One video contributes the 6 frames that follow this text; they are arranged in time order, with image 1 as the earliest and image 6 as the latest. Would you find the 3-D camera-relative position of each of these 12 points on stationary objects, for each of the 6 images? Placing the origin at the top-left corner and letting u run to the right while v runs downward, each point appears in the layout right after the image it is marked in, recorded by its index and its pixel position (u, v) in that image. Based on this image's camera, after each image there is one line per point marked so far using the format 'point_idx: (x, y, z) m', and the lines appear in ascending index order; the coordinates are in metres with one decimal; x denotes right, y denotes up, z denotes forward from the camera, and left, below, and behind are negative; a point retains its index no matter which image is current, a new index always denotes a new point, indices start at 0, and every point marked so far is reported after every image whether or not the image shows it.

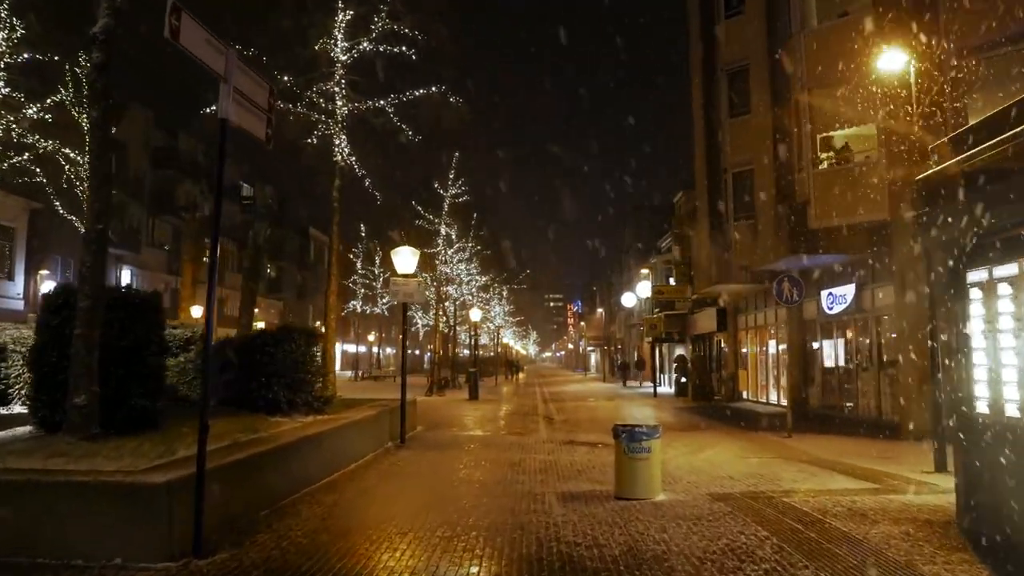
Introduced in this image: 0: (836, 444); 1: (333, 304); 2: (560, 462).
0: (+5.9, -2.9, +14.8) m
1: (-4.1, -0.3, +18.5) m
2: (+0.8, -2.8, +12.8) m
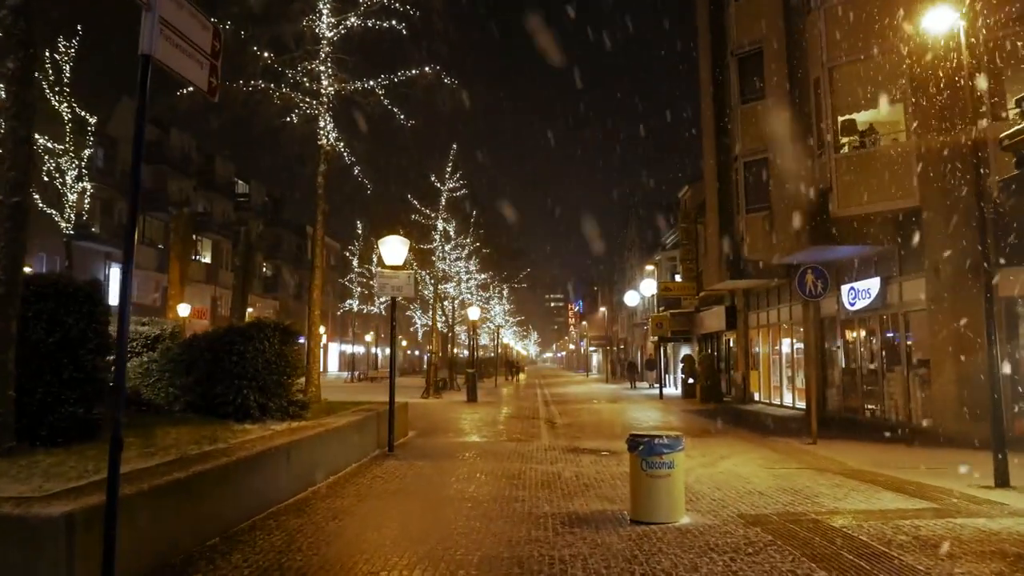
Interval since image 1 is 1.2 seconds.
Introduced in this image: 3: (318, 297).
0: (+5.9, -2.7, +13.4) m
1: (-4.1, -0.2, +17.1) m
2: (+0.8, -2.6, +11.4) m
3: (-4.1, -0.2, +17.1) m
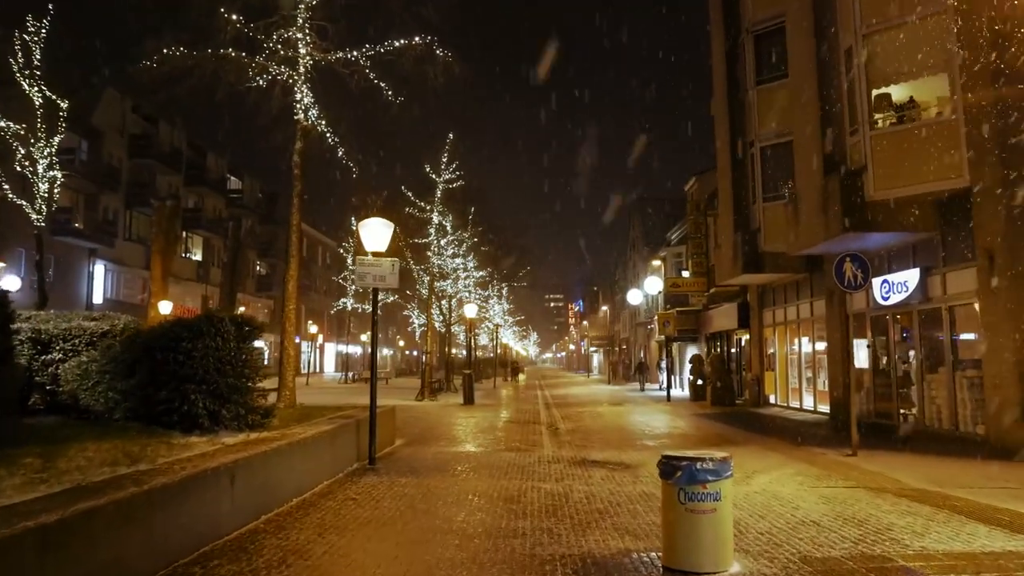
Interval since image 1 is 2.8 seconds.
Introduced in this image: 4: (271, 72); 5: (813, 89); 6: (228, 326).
0: (+5.9, -2.6, +11.6) m
1: (-4.1, 0.0, +15.3) m
2: (+0.8, -2.5, +9.6) m
3: (-4.1, 0.0, +15.3) m
4: (-4.8, +4.3, +16.4) m
5: (+6.8, +4.5, +18.4) m
6: (-3.6, -0.5, +10.1) m
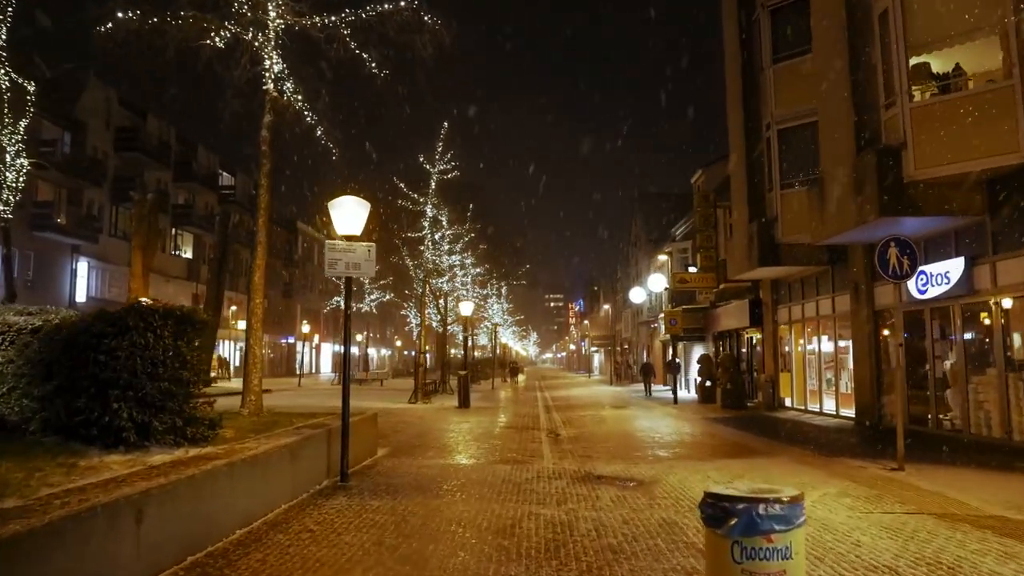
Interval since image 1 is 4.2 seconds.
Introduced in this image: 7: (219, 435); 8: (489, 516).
0: (+5.8, -2.4, +9.9) m
1: (-4.2, +0.1, +13.5) m
2: (+0.7, -2.3, +7.9) m
3: (-4.2, +0.1, +13.5) m
4: (-4.9, +4.5, +14.6) m
5: (+6.8, +4.7, +16.7) m
6: (-3.6, -0.3, +8.4) m
7: (-3.4, -1.7, +9.4) m
8: (-0.3, -2.4, +8.5) m
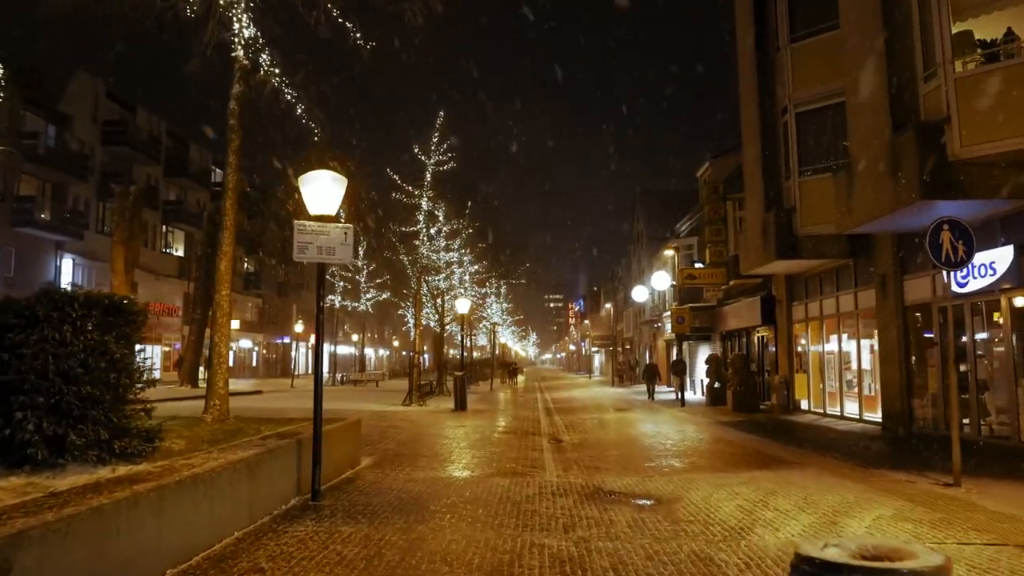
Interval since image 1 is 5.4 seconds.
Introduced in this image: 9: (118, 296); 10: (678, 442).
0: (+5.8, -2.3, +8.4) m
1: (-4.2, +0.2, +12.1) m
2: (+0.7, -2.2, +6.4) m
3: (-4.2, +0.3, +12.0) m
4: (-4.9, +4.6, +13.2) m
5: (+6.7, +4.8, +15.2) m
6: (-3.6, -0.2, +6.9) m
7: (-3.4, -1.6, +7.9) m
8: (-0.3, -2.2, +7.0) m
9: (-3.5, -0.1, +7.3) m
10: (+3.7, -3.4, +17.7) m
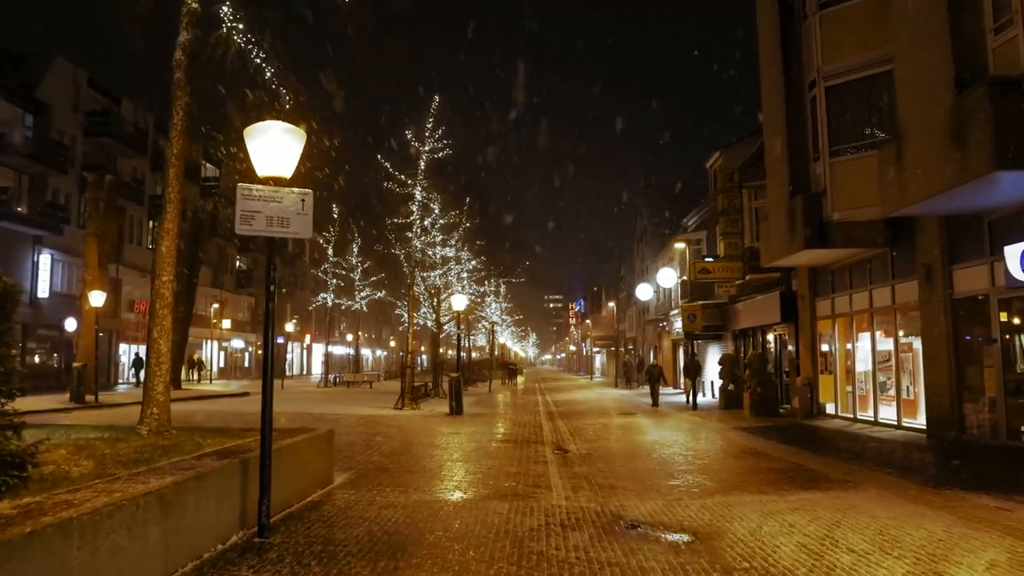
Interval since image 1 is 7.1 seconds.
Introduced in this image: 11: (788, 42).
0: (+5.8, -2.1, +6.4) m
1: (-4.2, +0.4, +10.1) m
2: (+0.7, -2.0, +4.4) m
3: (-4.2, +0.4, +10.1) m
4: (-4.9, +4.8, +11.2) m
5: (+6.7, +5.0, +13.3) m
6: (-3.6, 0.0, +4.9) m
7: (-3.4, -1.4, +5.9) m
8: (-0.3, -2.1, +5.1) m
9: (-3.5, +0.1, +5.3) m
10: (+3.7, -3.2, +15.7) m
11: (+6.7, +6.0, +19.6) m
